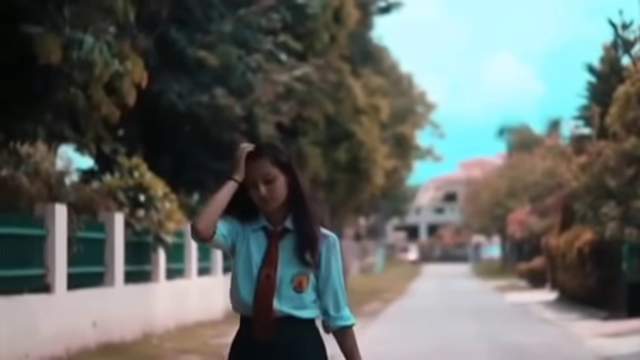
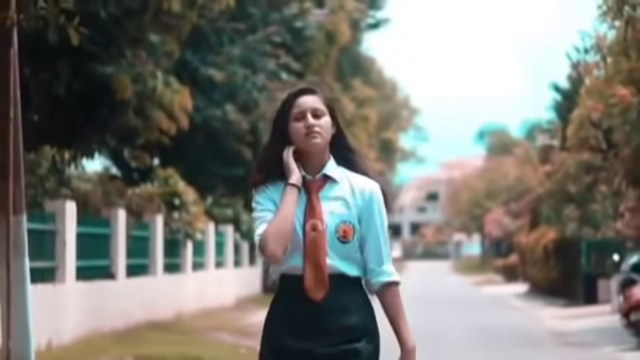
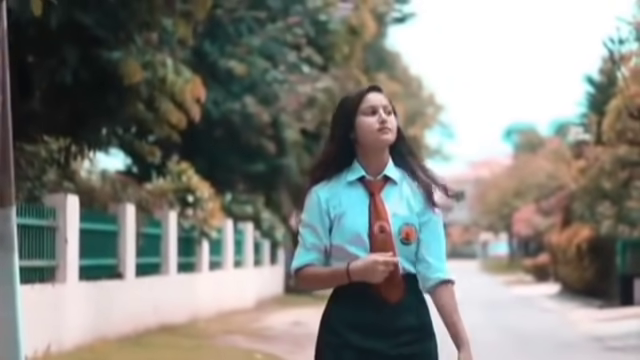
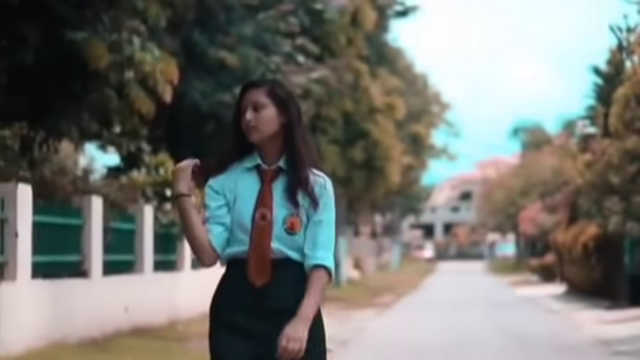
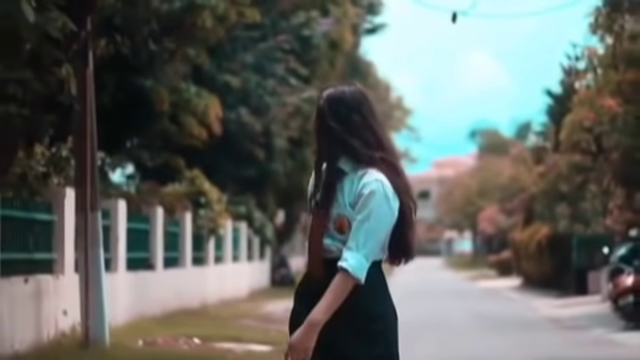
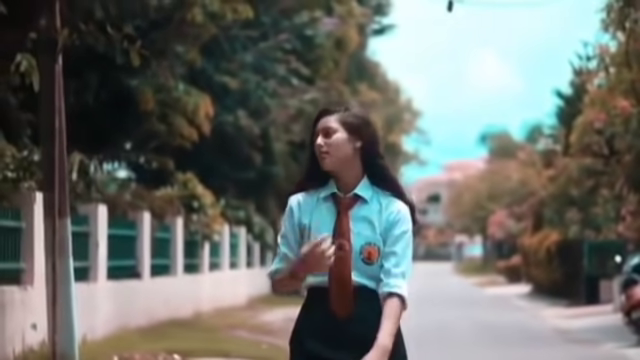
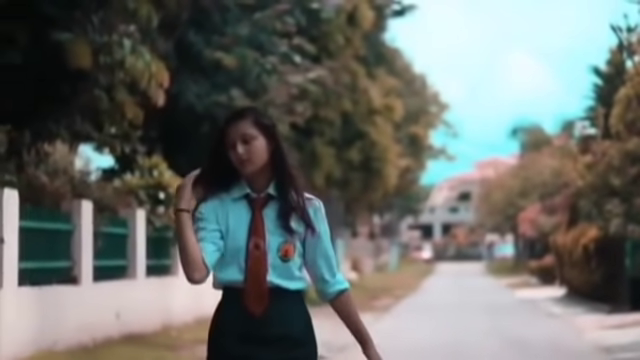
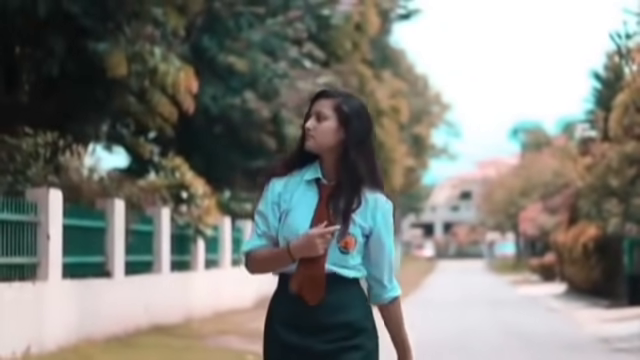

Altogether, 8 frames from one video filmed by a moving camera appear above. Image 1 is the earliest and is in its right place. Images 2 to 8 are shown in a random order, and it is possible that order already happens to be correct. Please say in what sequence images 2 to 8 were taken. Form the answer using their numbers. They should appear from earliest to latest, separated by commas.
7, 4, 8, 3, 2, 6, 5
